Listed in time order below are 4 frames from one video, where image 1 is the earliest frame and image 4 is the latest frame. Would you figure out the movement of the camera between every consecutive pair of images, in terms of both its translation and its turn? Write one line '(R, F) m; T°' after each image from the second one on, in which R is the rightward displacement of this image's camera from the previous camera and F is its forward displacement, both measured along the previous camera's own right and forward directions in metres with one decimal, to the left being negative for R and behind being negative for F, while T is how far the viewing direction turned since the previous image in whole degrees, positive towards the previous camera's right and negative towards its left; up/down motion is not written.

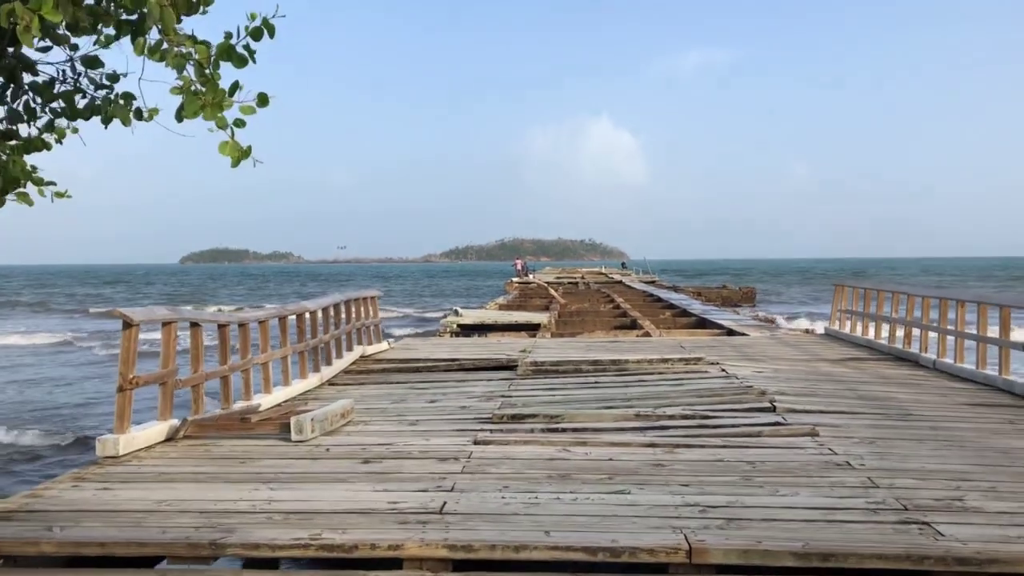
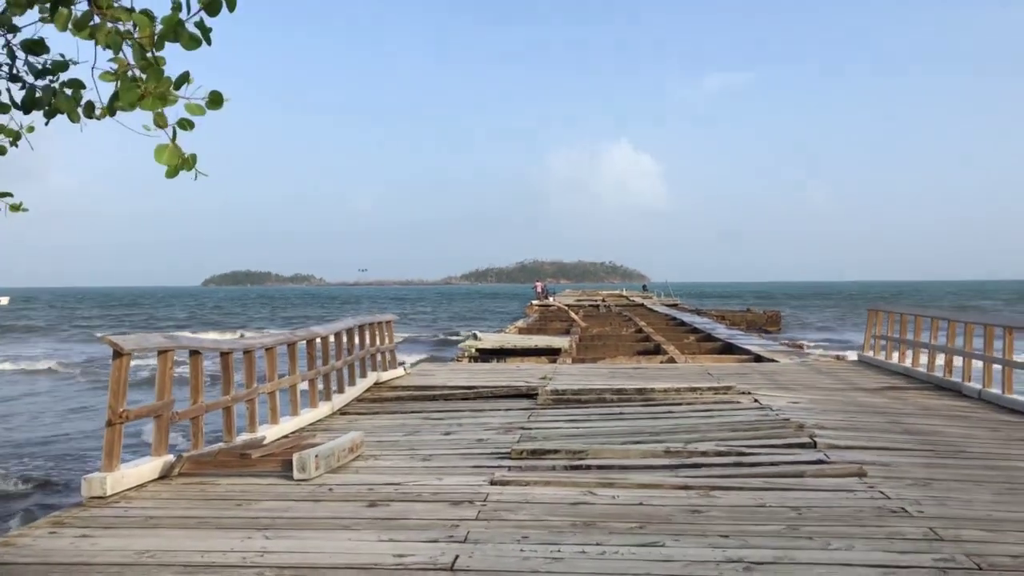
(0.0, +0.3) m; -1°
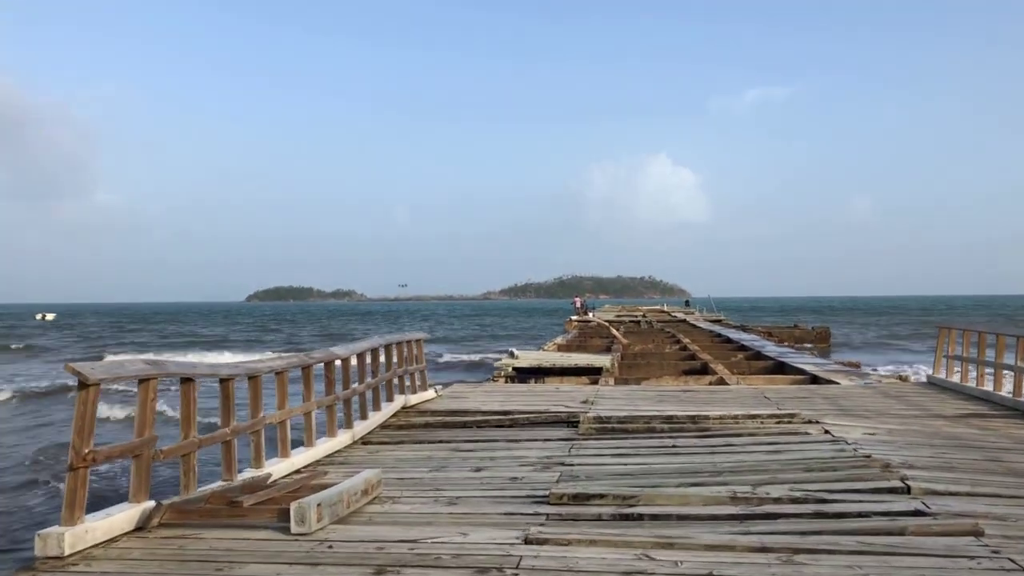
(0.0, +0.6) m; -3°
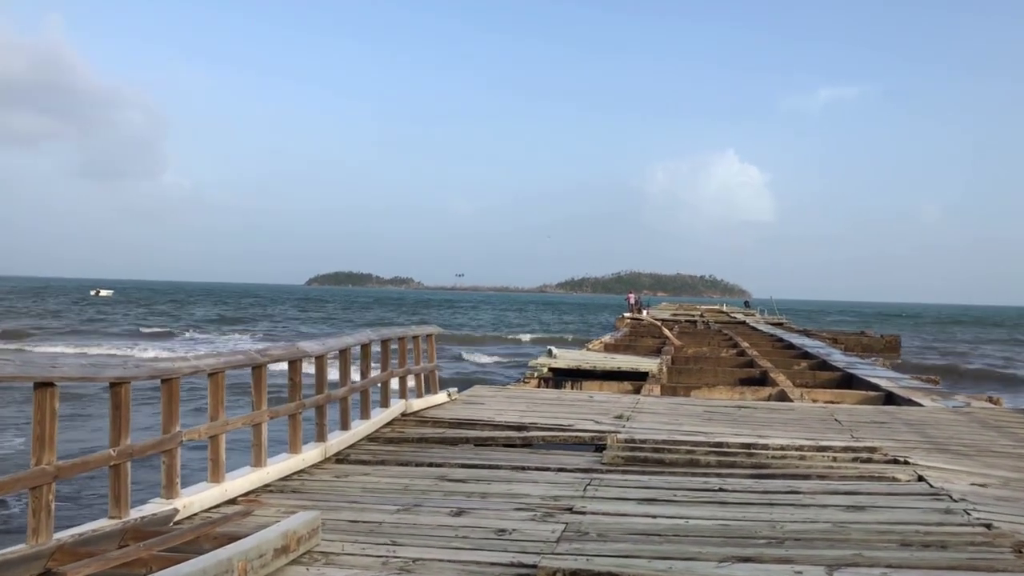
(+0.3, +1.1) m; -4°
